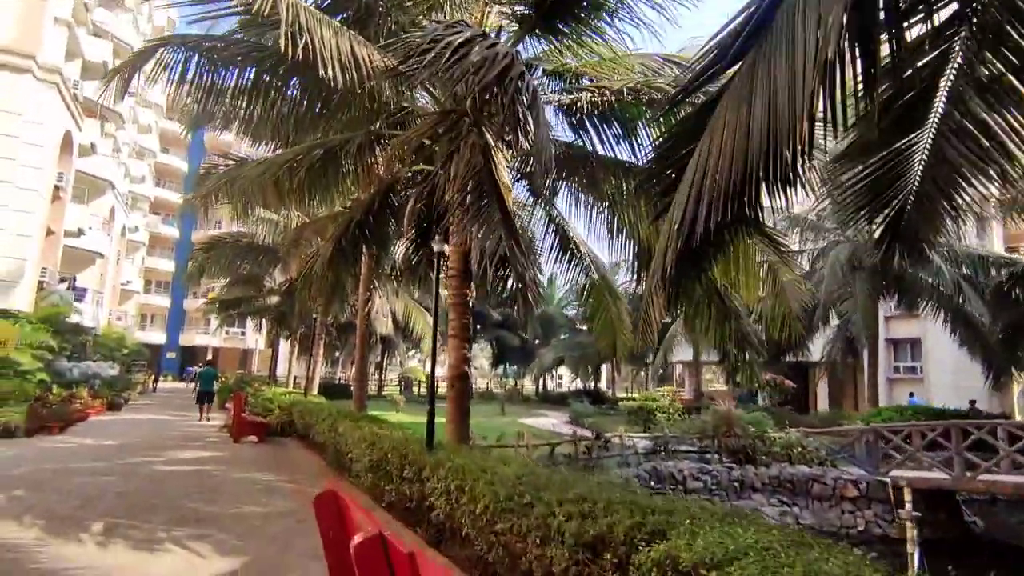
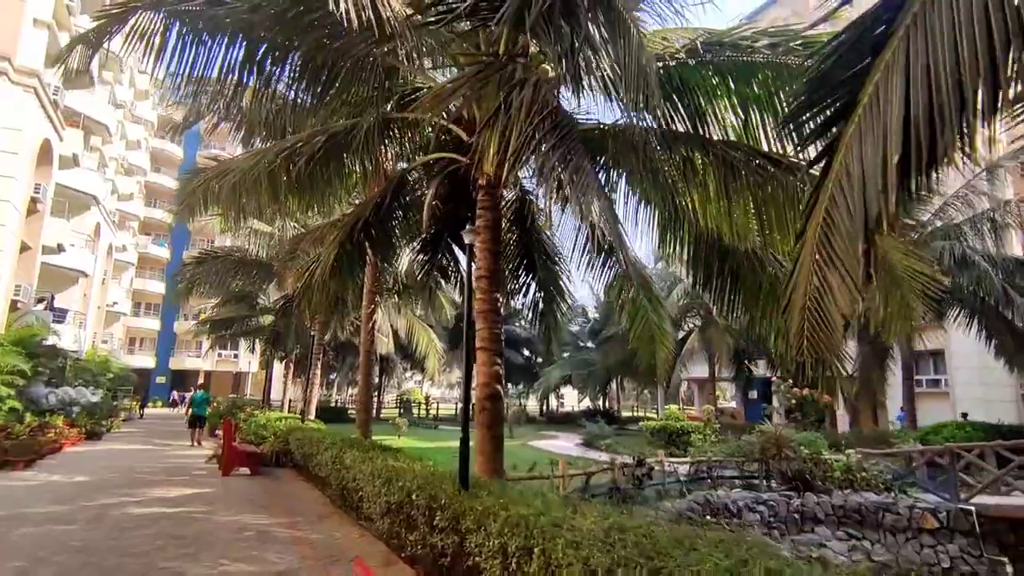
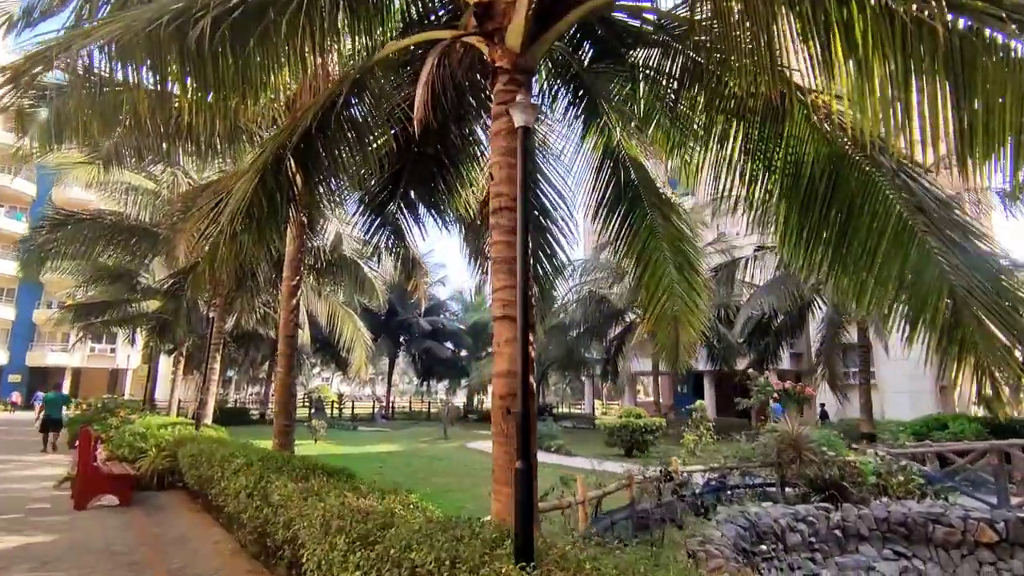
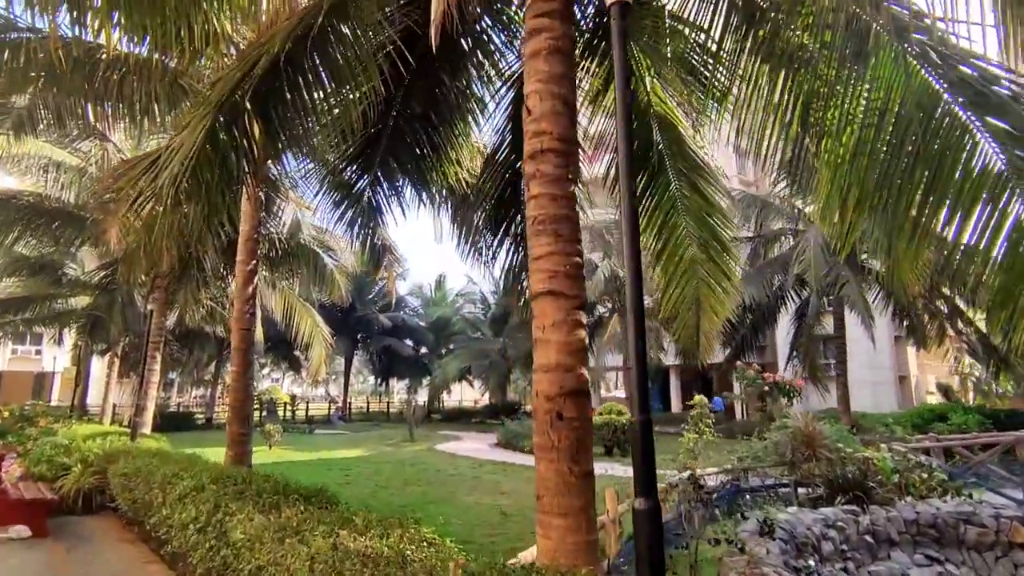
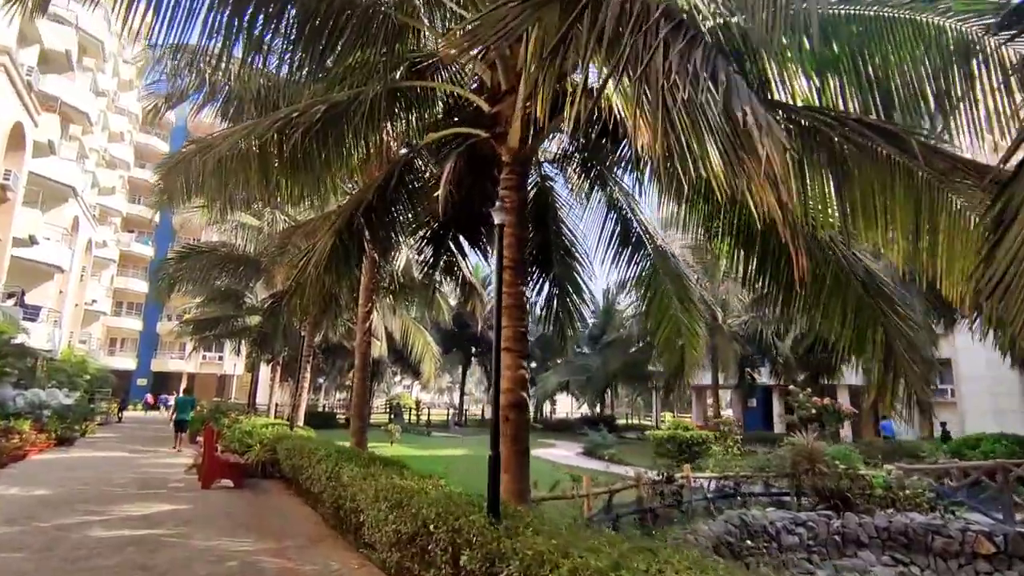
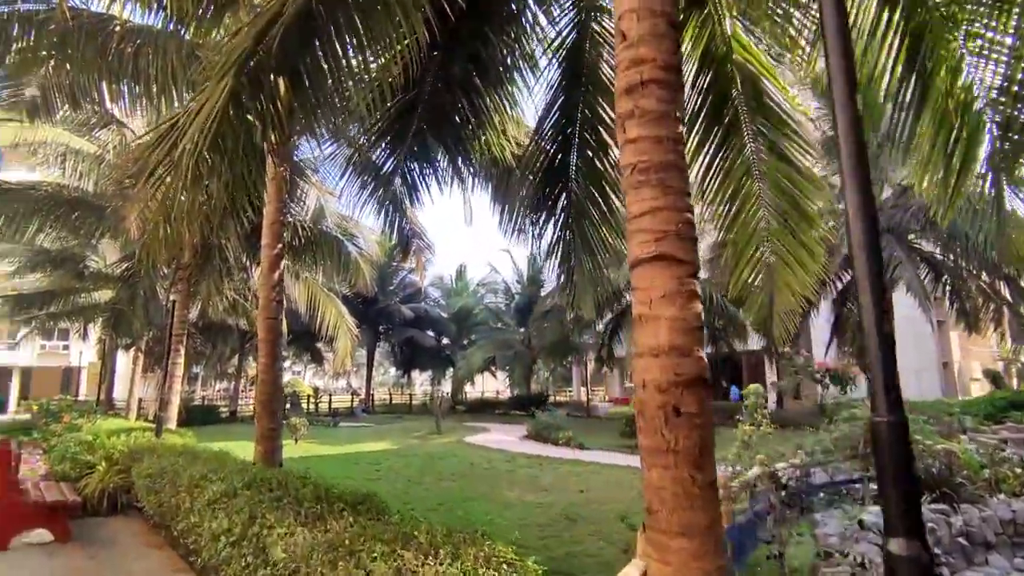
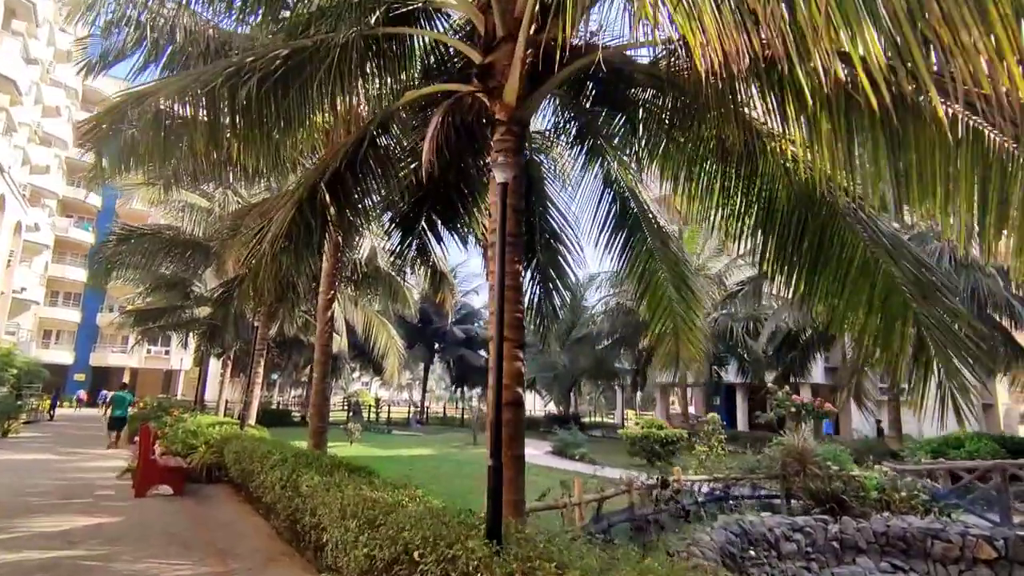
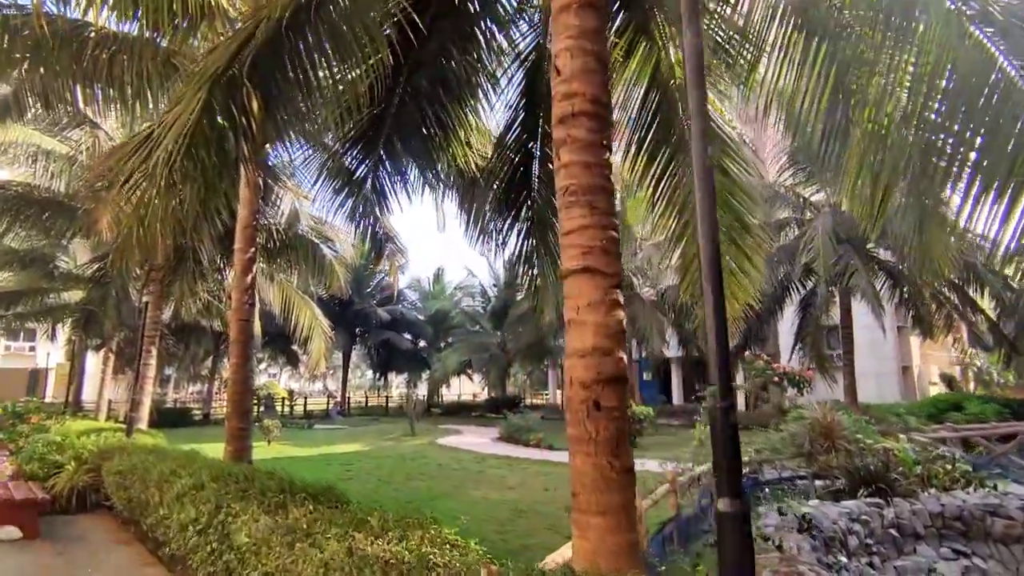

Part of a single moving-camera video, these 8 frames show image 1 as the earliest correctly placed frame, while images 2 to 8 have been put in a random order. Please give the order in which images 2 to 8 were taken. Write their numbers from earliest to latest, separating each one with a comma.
2, 5, 7, 3, 4, 8, 6
